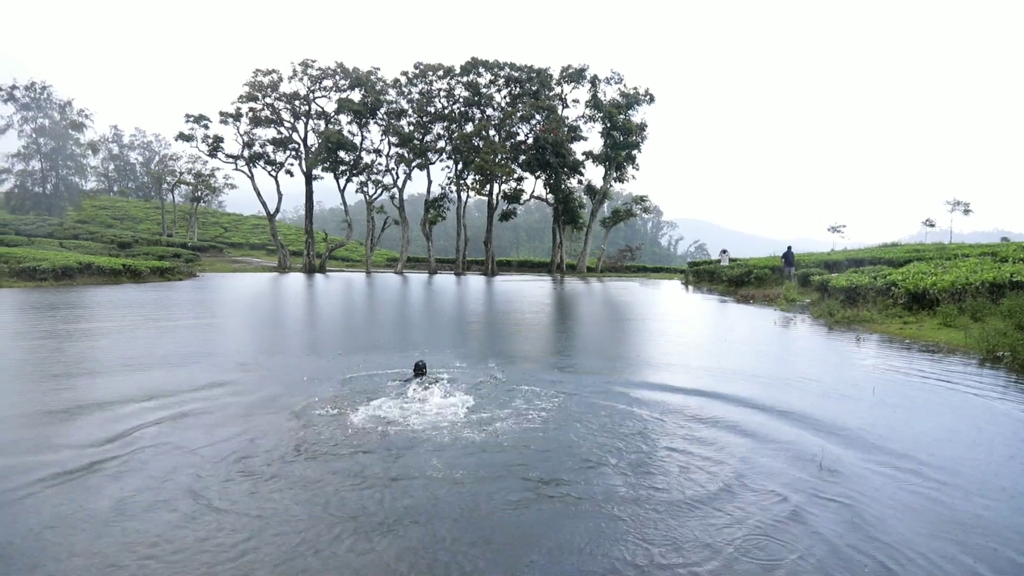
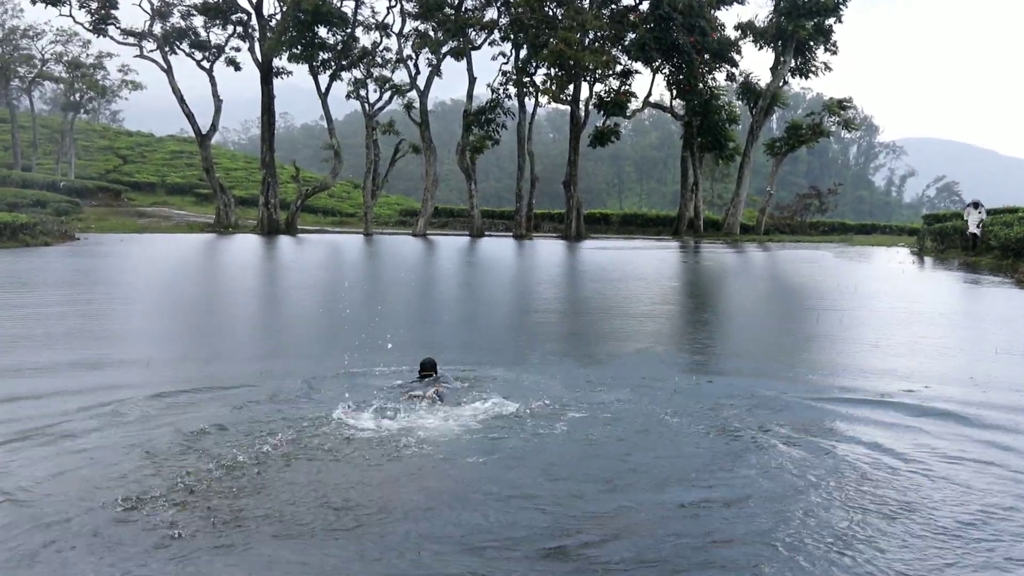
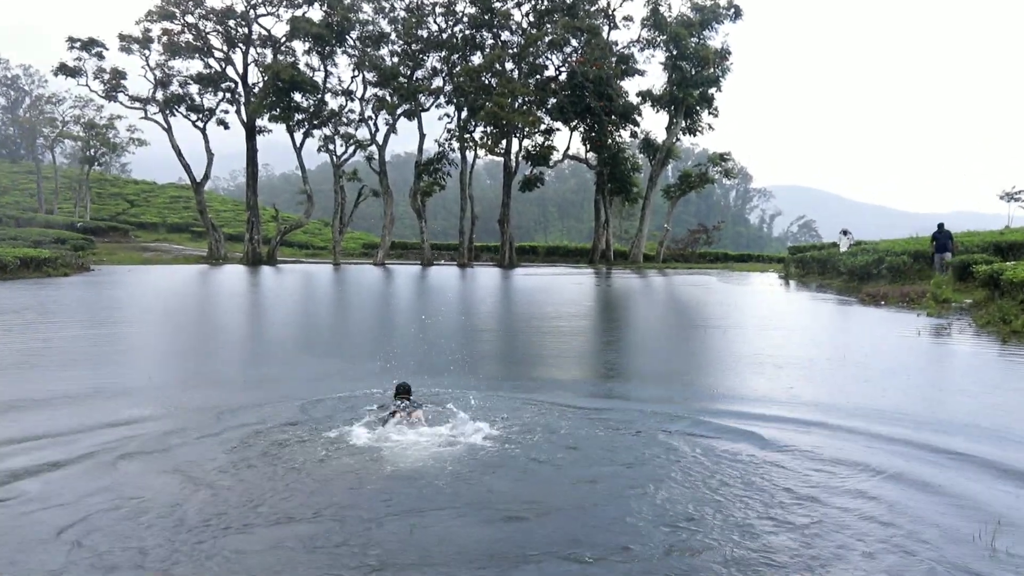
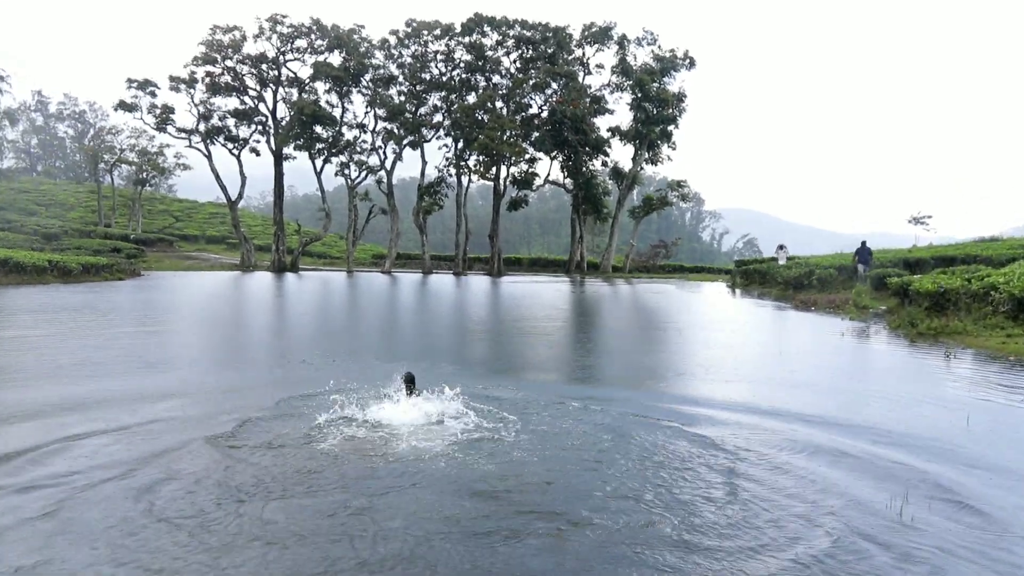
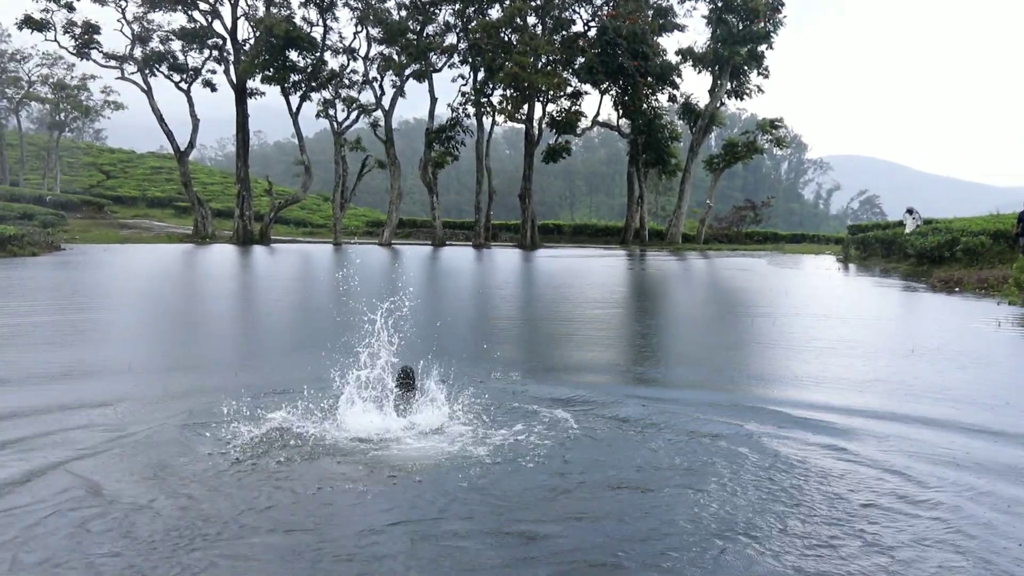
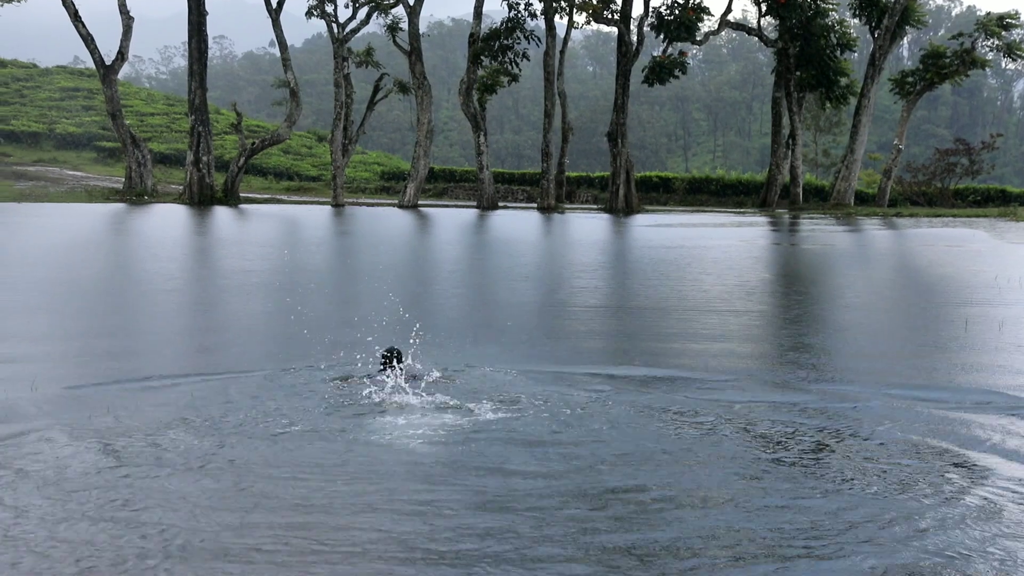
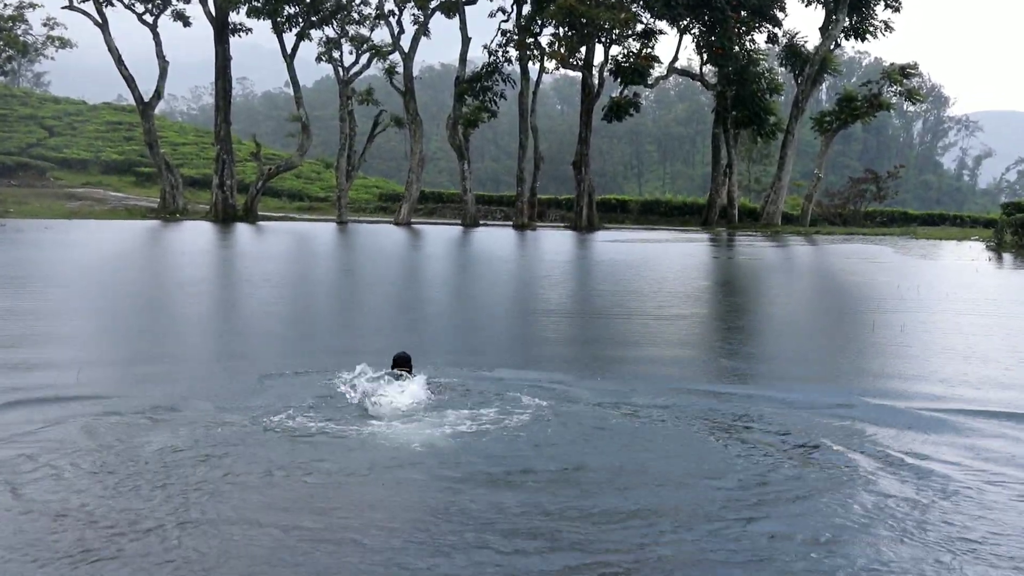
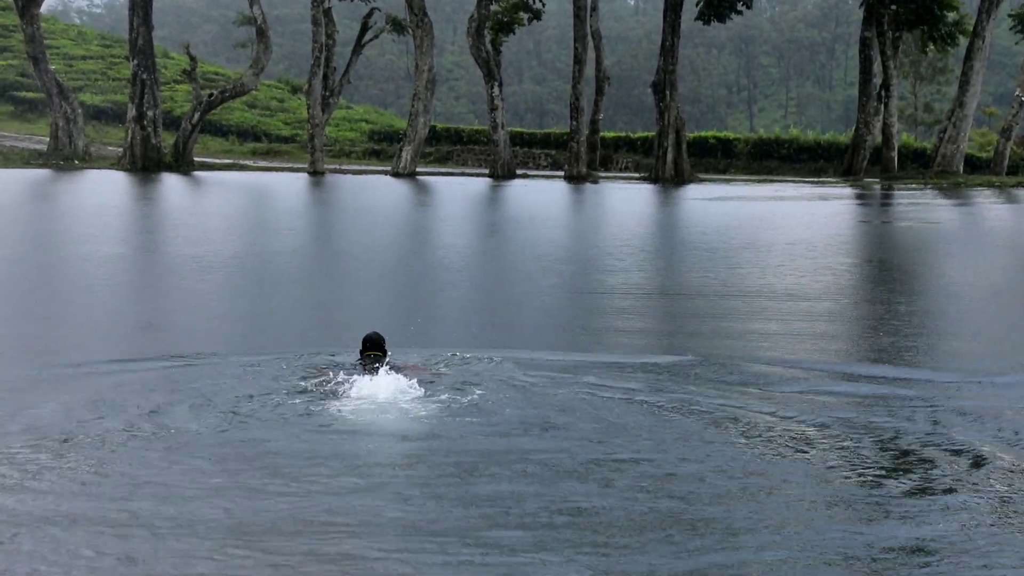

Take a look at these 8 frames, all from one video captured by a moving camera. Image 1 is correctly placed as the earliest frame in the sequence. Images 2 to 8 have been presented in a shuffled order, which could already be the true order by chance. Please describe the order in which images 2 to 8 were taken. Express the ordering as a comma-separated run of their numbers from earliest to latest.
4, 3, 5, 2, 7, 6, 8
